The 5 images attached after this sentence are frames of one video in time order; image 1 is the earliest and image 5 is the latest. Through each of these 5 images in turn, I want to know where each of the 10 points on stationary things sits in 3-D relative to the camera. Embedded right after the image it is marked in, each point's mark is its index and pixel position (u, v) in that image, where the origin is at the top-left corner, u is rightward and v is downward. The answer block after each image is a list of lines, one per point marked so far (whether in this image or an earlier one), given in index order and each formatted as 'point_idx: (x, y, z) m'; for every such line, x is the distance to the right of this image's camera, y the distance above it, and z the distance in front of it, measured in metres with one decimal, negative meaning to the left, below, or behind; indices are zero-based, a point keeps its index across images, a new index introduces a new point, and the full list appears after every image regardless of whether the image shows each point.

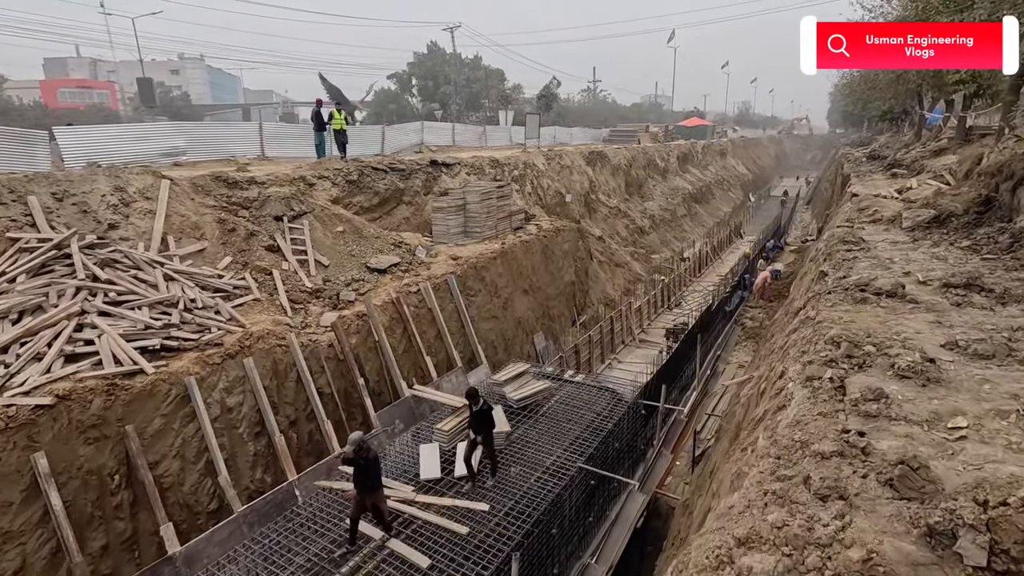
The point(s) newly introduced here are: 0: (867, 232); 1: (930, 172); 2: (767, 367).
0: (+6.4, +0.8, +9.6) m
1: (+10.5, +2.8, +13.4) m
2: (+3.1, -1.0, +6.5) m
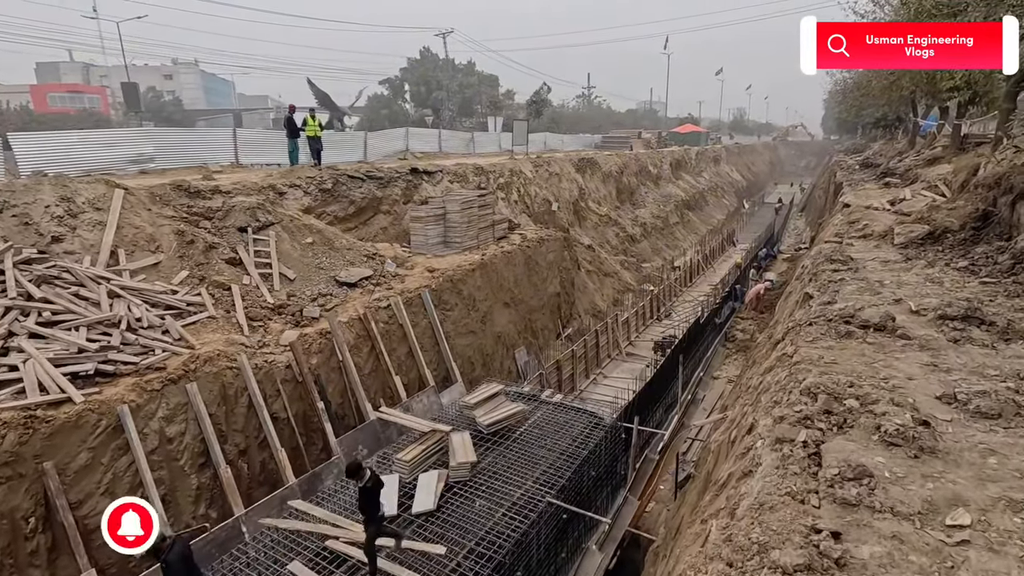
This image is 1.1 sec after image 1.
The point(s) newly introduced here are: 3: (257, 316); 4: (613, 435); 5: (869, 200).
0: (+6.0, +0.6, +9.2) m
1: (+10.0, +2.5, +13.0) m
2: (+2.7, -1.2, +6.1) m
3: (-3.8, -0.4, +8.1) m
4: (+1.5, -2.2, +8.0) m
5: (+8.7, +2.1, +13.0) m
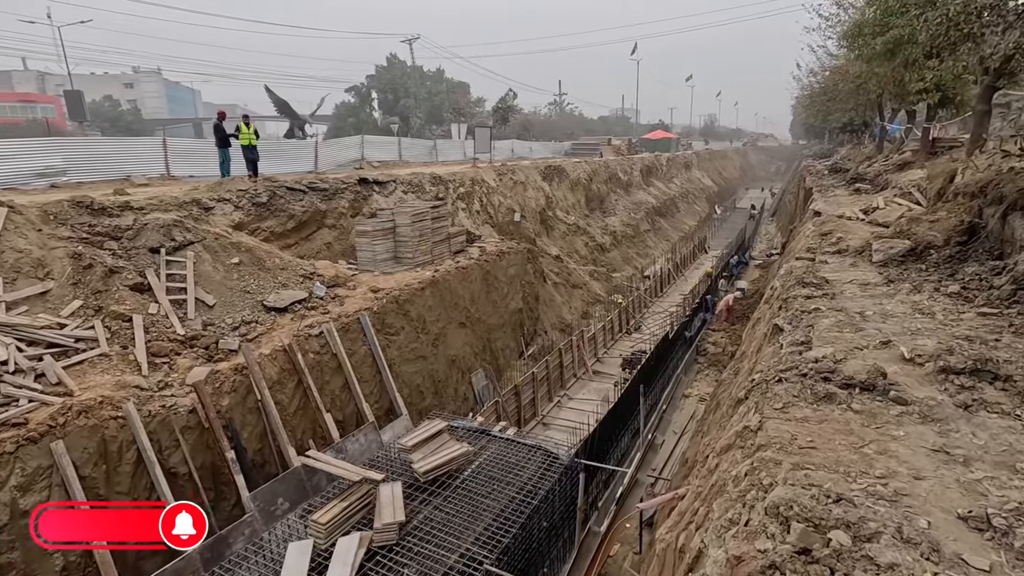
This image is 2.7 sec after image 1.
0: (+5.1, +0.3, +8.6) m
1: (+9.0, +2.3, +12.5) m
2: (+2.0, -1.5, +5.3) m
3: (-4.6, -0.8, +7.0) m
4: (+0.8, -2.5, +7.2) m
5: (+7.7, +1.9, +12.6) m
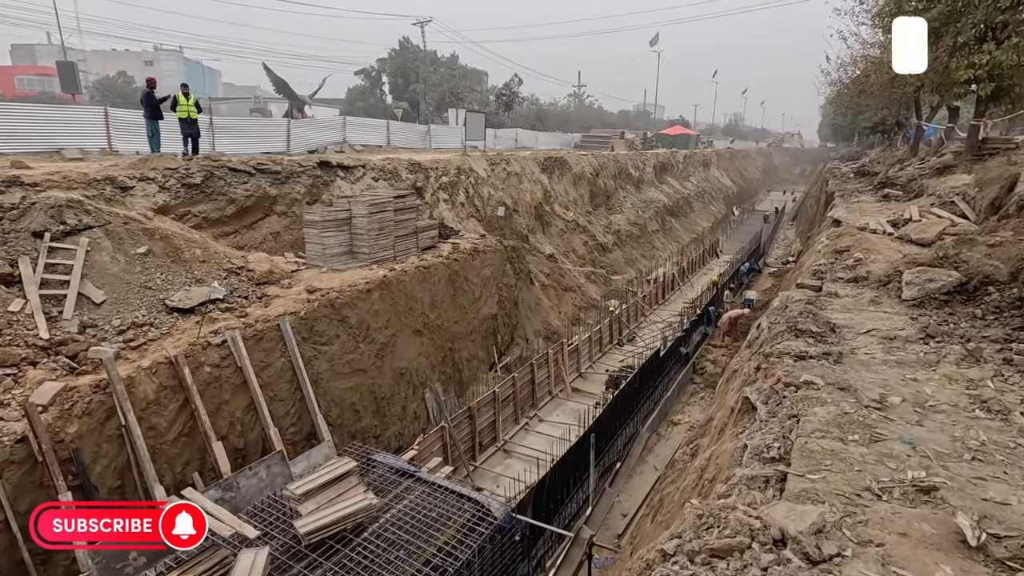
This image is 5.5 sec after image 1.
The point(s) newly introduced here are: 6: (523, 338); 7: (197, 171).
0: (+4.4, 0.0, +7.0) m
1: (+8.5, +1.8, +10.8) m
2: (+1.1, -1.7, +3.8) m
3: (-5.4, -0.8, +5.8) m
4: (-0.1, -2.7, +5.8) m
5: (+7.2, +1.4, +10.9) m
6: (+0.3, -1.2, +13.2) m
7: (-5.7, +2.1, +9.7) m
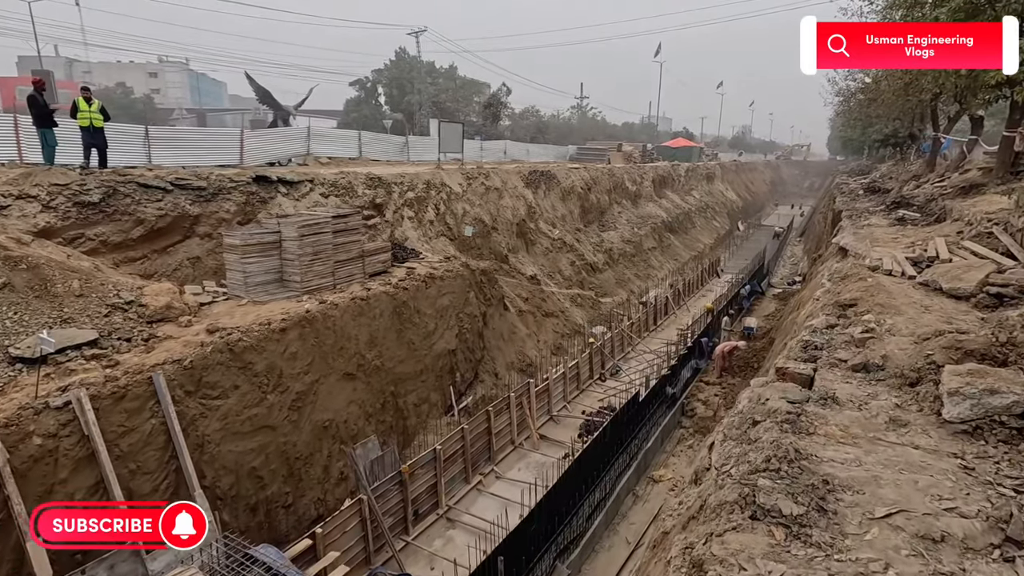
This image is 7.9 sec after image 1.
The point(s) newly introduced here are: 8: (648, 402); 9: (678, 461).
0: (+3.6, -0.6, +5.5) m
1: (+7.7, +1.2, +9.3) m
2: (+0.2, -2.2, +2.3) m
3: (-6.3, -1.2, +4.4) m
4: (-1.0, -3.2, +4.3) m
5: (+6.4, +0.8, +9.4) m
6: (-0.5, -1.9, +11.7) m
7: (-6.5, +1.6, +8.4) m
8: (+2.6, -2.2, +10.5) m
9: (+3.0, -3.1, +9.9) m
